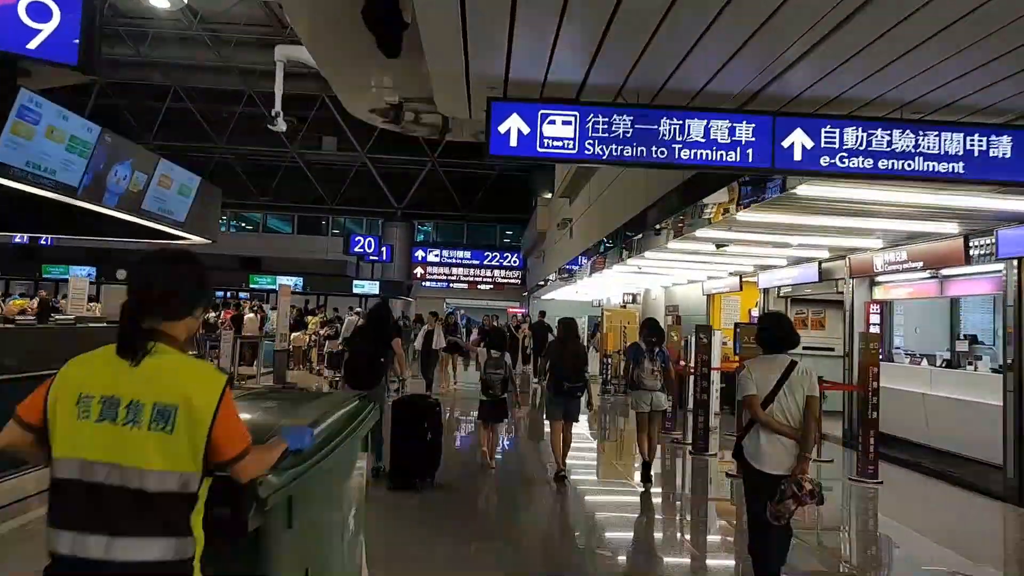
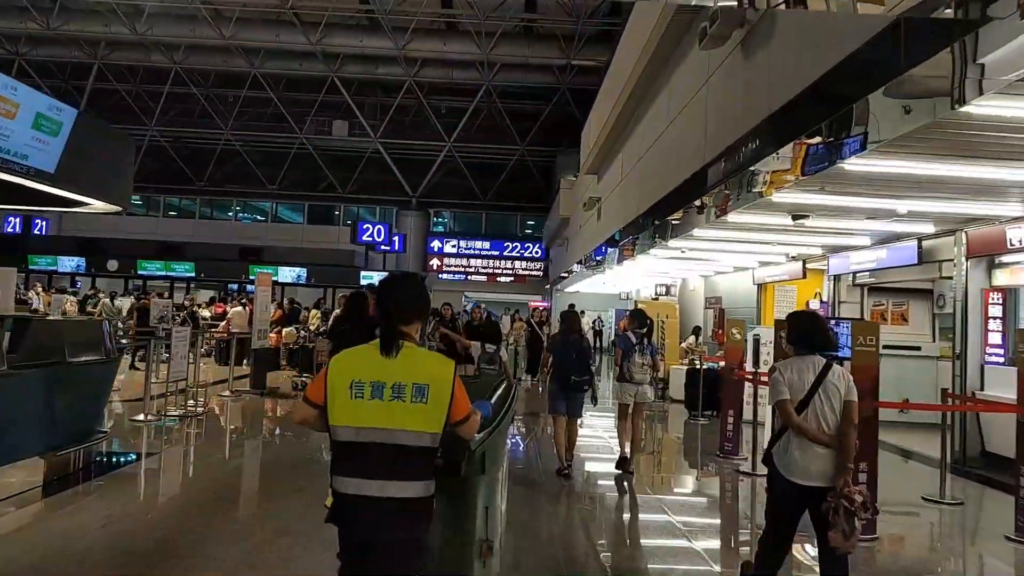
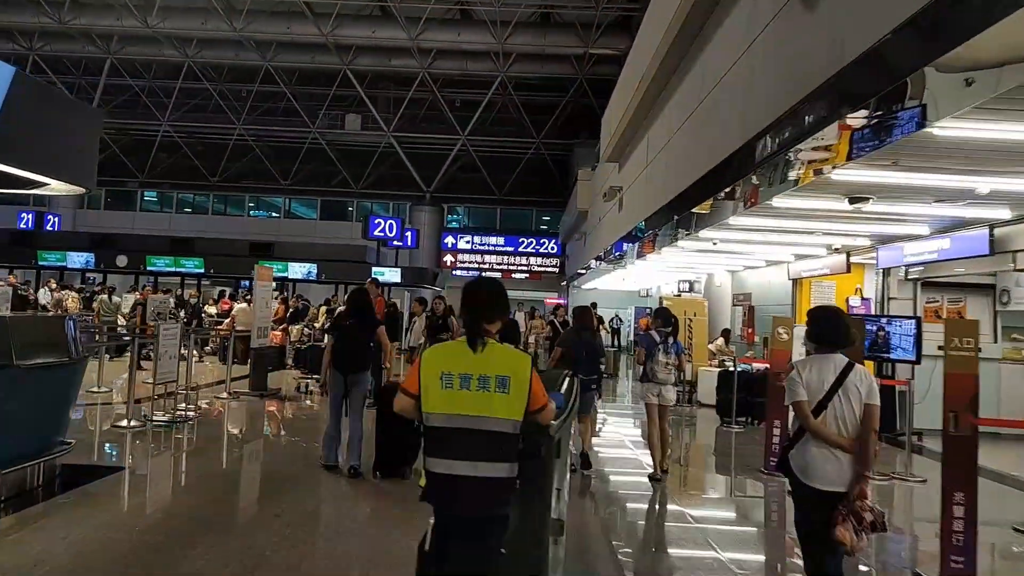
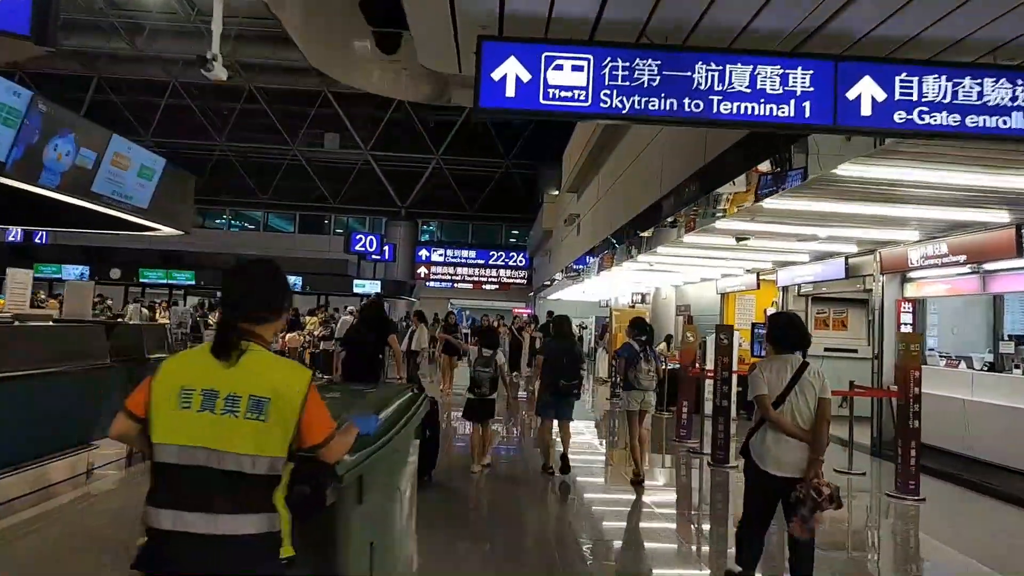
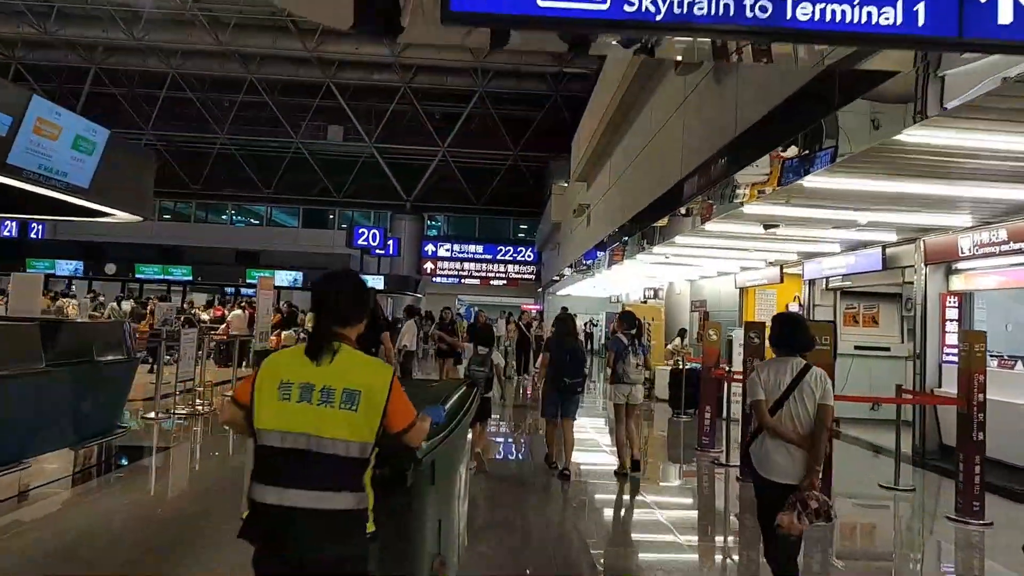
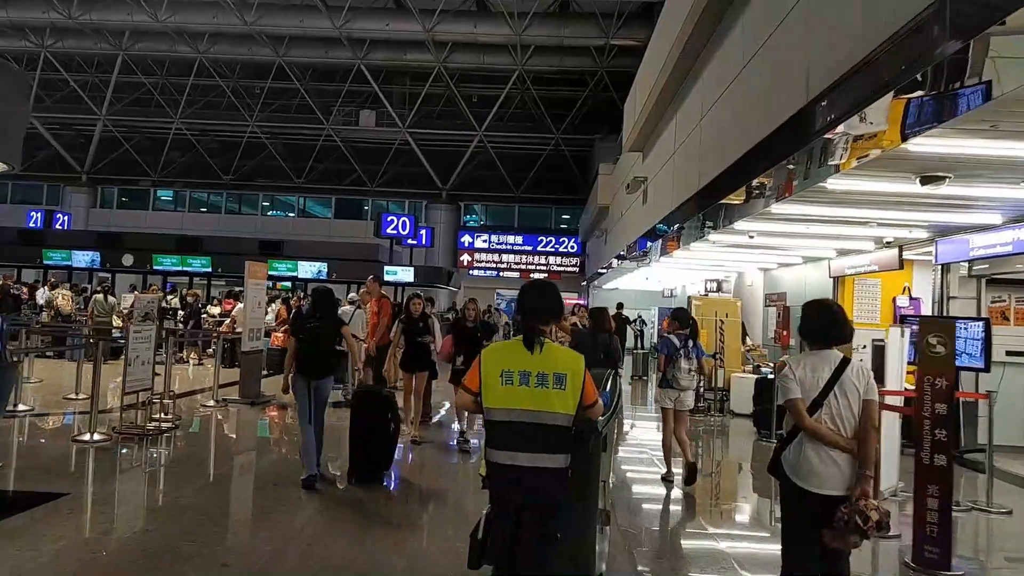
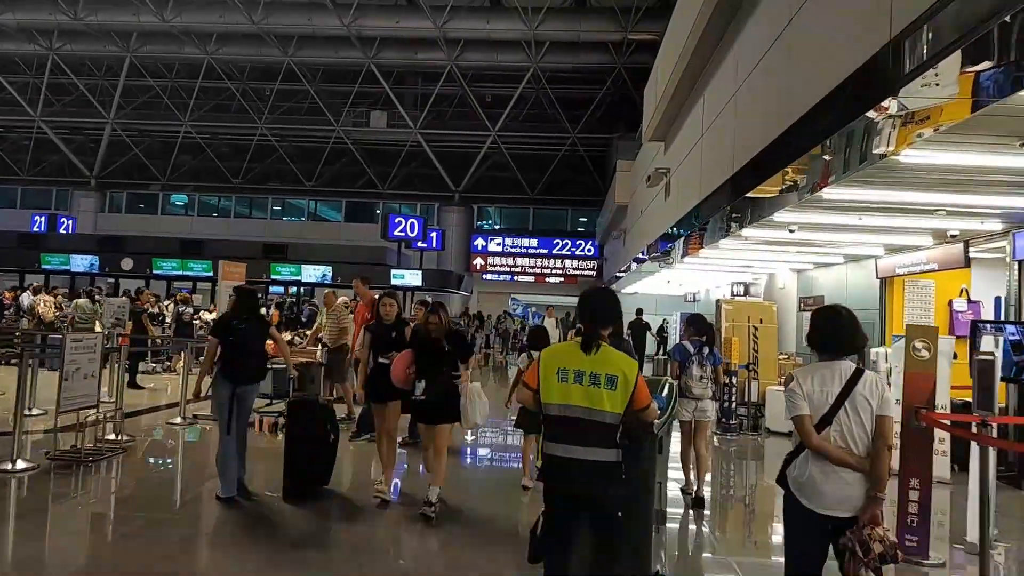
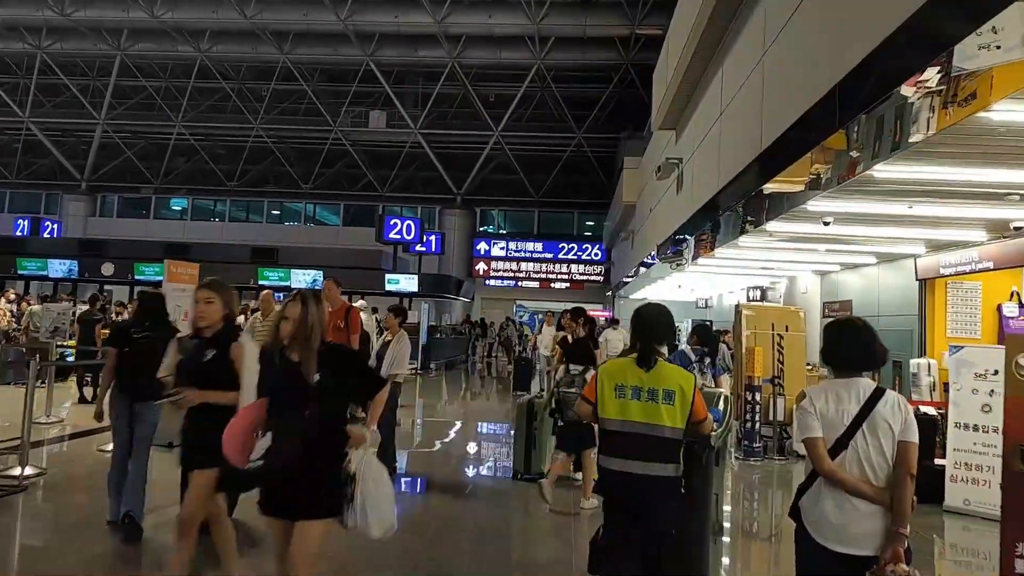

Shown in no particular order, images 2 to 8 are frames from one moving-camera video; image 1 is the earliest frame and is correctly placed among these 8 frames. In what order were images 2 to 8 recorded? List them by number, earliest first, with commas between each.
4, 5, 2, 3, 6, 7, 8
